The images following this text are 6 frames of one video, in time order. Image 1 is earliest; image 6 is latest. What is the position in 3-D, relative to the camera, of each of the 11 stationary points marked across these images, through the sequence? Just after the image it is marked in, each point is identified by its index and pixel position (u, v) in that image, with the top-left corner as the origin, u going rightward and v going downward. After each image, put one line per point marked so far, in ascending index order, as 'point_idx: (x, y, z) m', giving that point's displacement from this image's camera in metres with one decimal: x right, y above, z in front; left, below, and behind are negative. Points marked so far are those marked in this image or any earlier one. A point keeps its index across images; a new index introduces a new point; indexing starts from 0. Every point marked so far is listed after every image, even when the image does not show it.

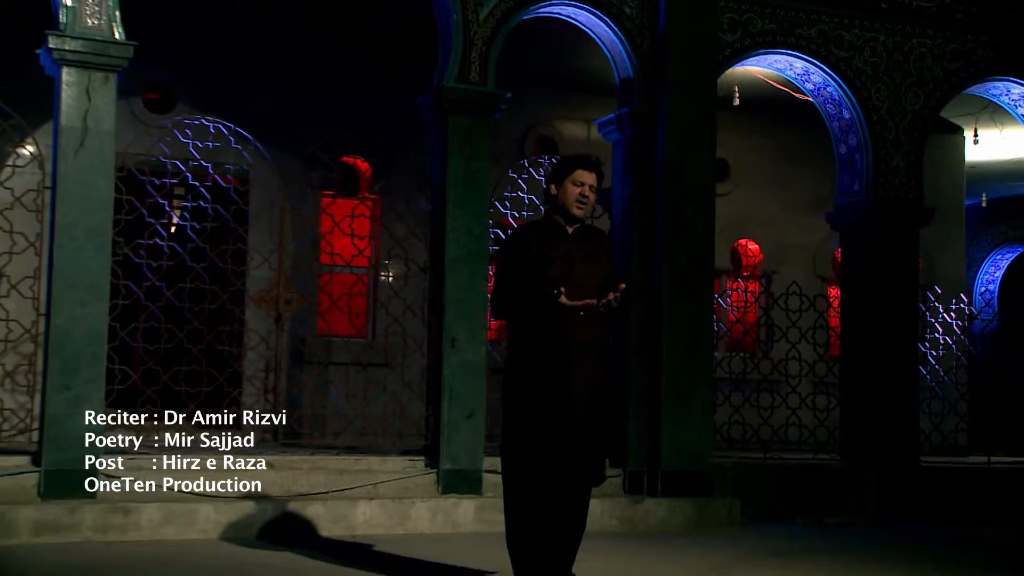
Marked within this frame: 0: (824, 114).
0: (+2.6, +1.5, +11.4) m
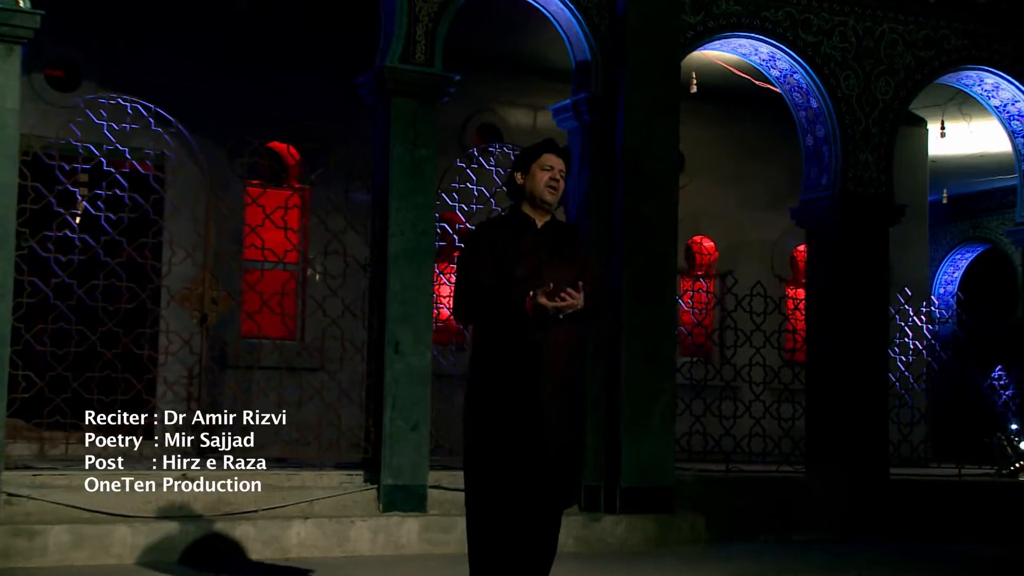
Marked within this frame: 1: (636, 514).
0: (+2.2, +1.5, +10.8) m
1: (+0.8, -1.5, +8.7) m
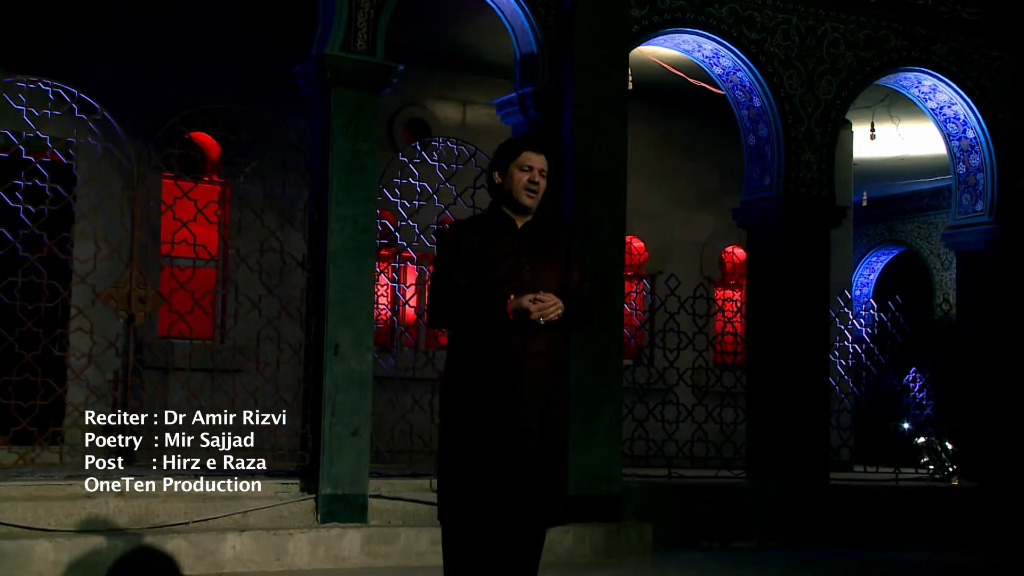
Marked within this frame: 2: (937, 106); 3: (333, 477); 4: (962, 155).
0: (+1.7, +1.5, +10.6) m
1: (+0.4, -1.5, +8.5) m
2: (+3.6, +1.6, +11.5) m
3: (-1.1, -1.1, +8.0) m
4: (+3.8, +1.1, +11.5) m
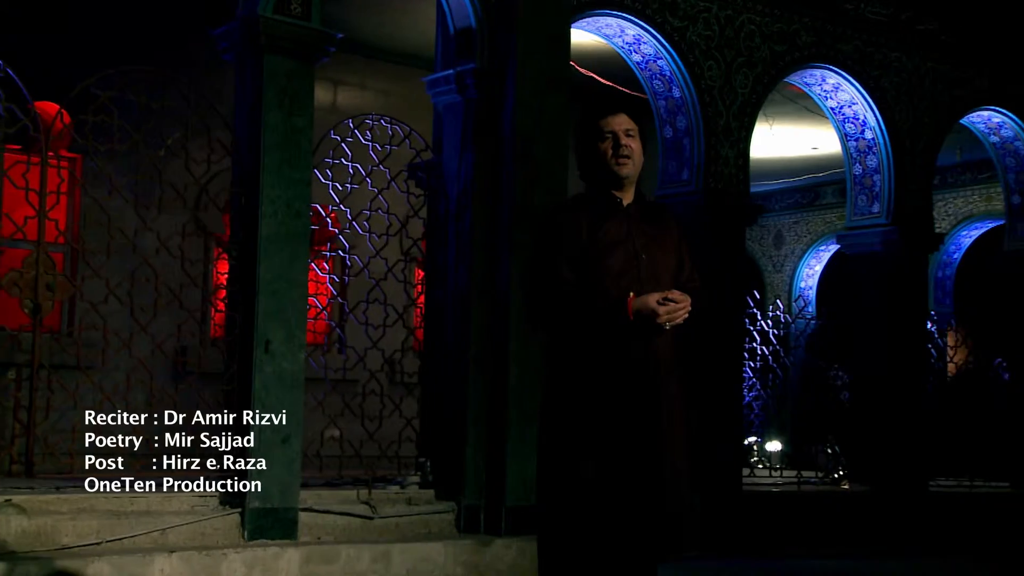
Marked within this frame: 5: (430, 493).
0: (+1.0, +1.5, +10.2) m
1: (+0.1, -1.4, +7.9) m
2: (+2.7, +1.5, +11.4) m
3: (-1.3, -1.1, +7.1) m
4: (+2.9, +1.1, +11.5) m
5: (-0.5, -1.2, +8.0) m
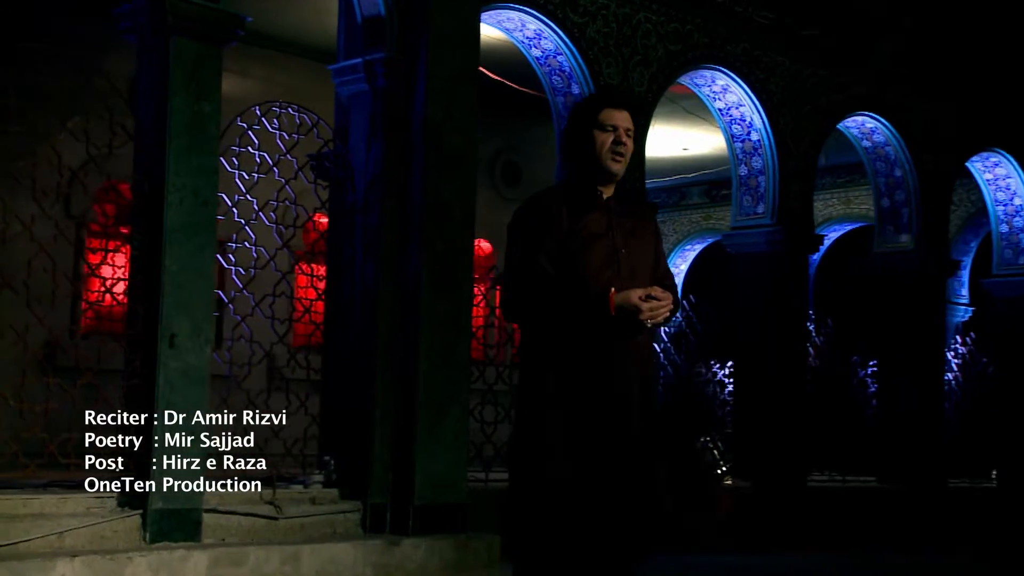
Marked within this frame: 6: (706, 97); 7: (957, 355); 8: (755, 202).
0: (+0.3, +1.5, +10.1) m
1: (-0.4, -1.4, +7.7) m
2: (+1.8, +1.6, +11.6) m
3: (-1.7, -1.0, +6.8) m
4: (+2.0, +1.1, +11.7) m
5: (-1.0, -1.2, +7.8) m
6: (+1.6, +1.6, +11.5) m
7: (+4.7, -0.7, +14.3) m
8: (+2.1, +0.7, +11.7) m
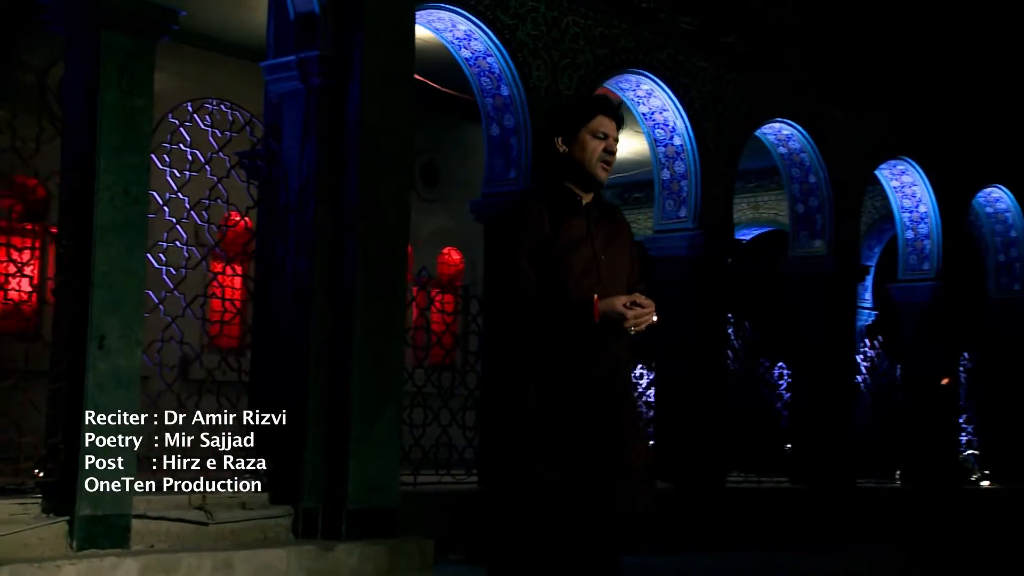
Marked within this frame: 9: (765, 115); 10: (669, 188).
0: (-0.3, +1.5, +10.1) m
1: (-0.8, -1.4, +7.6) m
2: (+1.2, +1.5, +11.6) m
3: (-2.0, -1.0, +6.6) m
4: (+1.3, +1.1, +11.7) m
5: (-1.4, -1.2, +7.7) m
6: (+1.0, +1.6, +11.6) m
7: (+3.8, -0.8, +14.6) m
8: (+1.4, +0.7, +11.8) m
9: (+2.3, +1.6, +12.5) m
10: (+1.4, +0.9, +11.8) m
